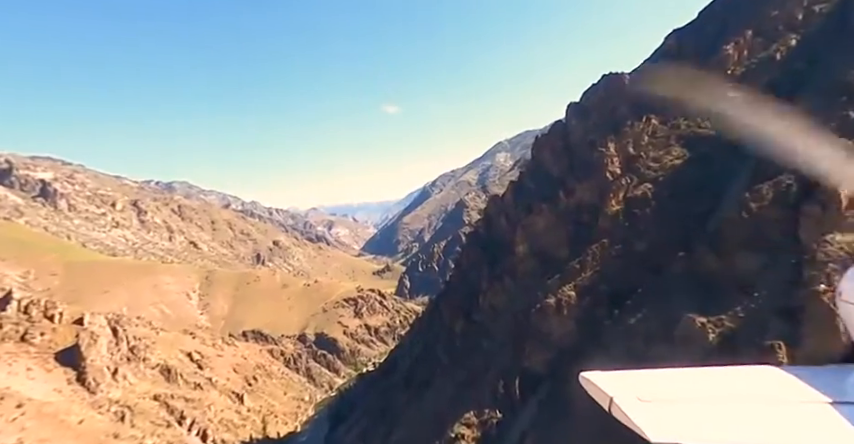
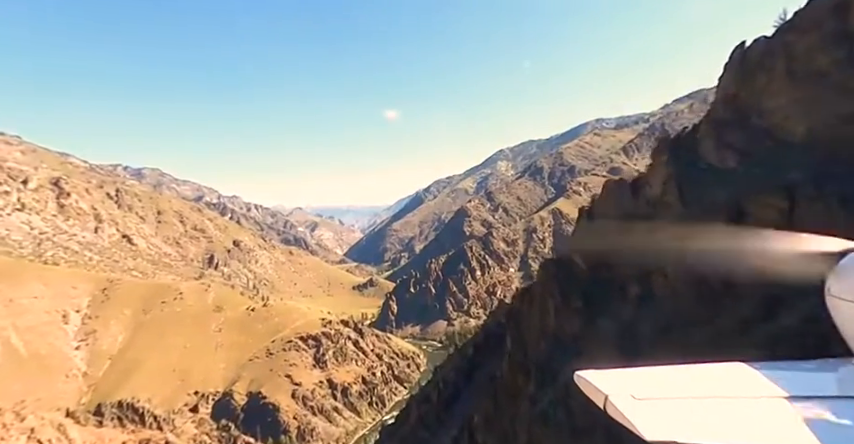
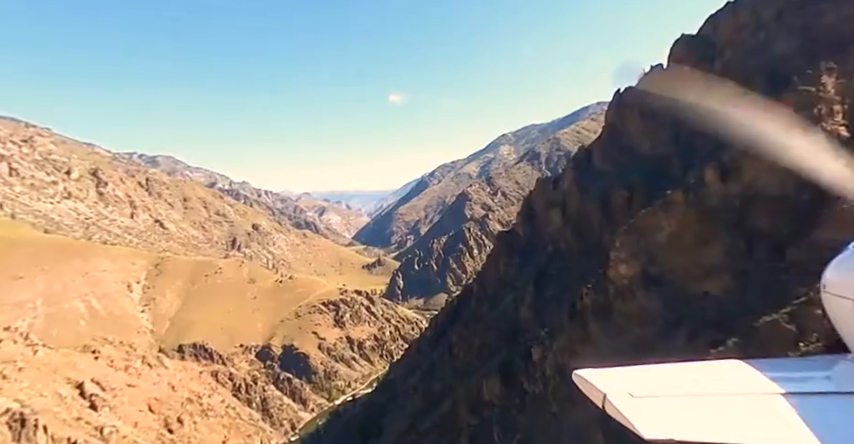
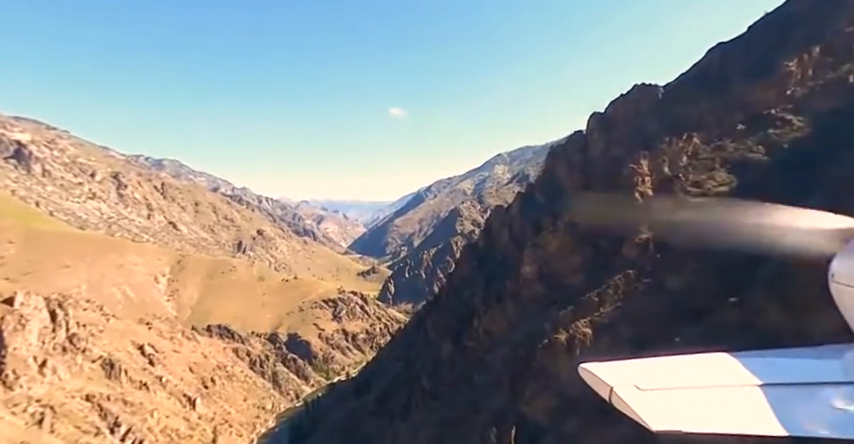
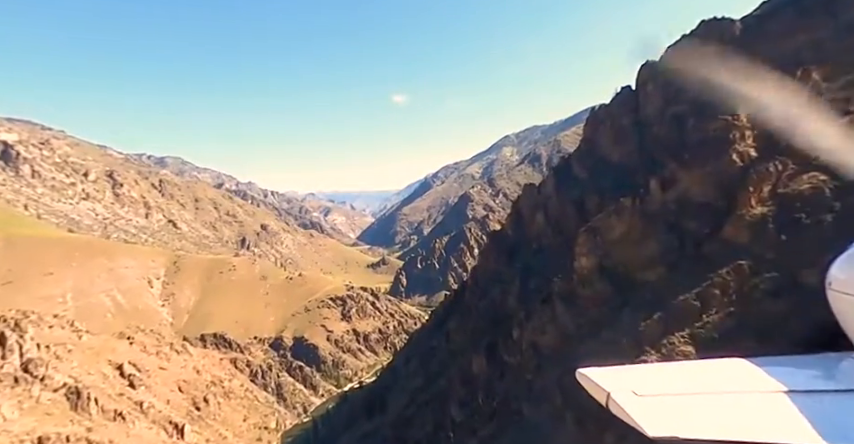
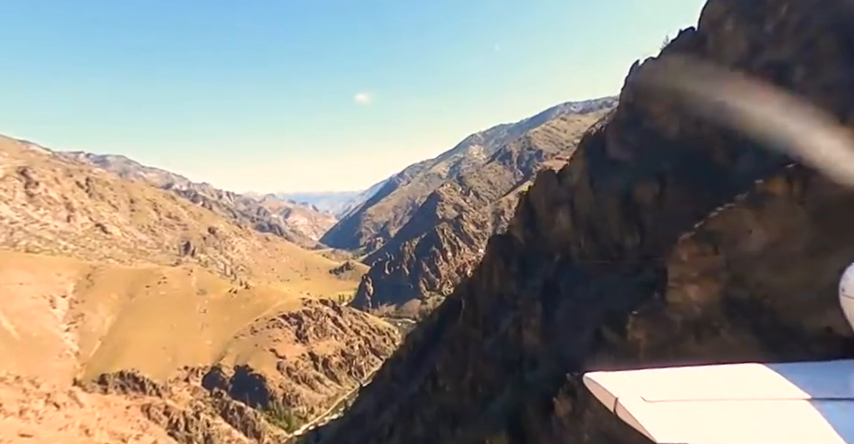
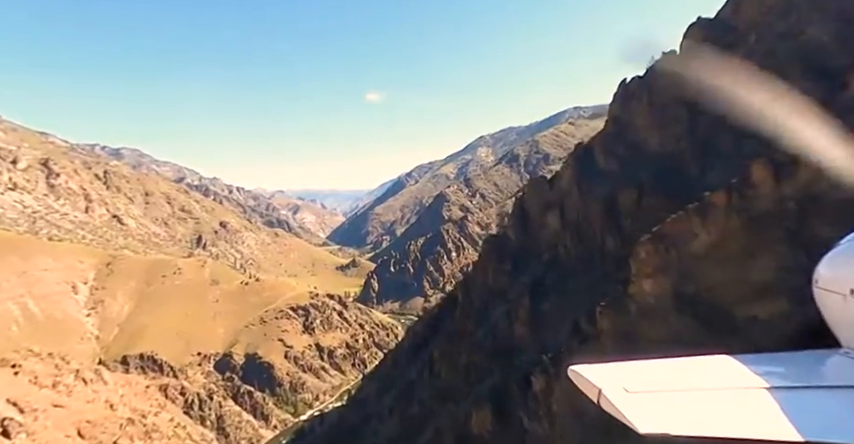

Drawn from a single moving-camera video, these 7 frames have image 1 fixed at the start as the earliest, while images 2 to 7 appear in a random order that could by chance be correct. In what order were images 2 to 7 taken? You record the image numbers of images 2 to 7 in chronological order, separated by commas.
4, 5, 3, 7, 6, 2
